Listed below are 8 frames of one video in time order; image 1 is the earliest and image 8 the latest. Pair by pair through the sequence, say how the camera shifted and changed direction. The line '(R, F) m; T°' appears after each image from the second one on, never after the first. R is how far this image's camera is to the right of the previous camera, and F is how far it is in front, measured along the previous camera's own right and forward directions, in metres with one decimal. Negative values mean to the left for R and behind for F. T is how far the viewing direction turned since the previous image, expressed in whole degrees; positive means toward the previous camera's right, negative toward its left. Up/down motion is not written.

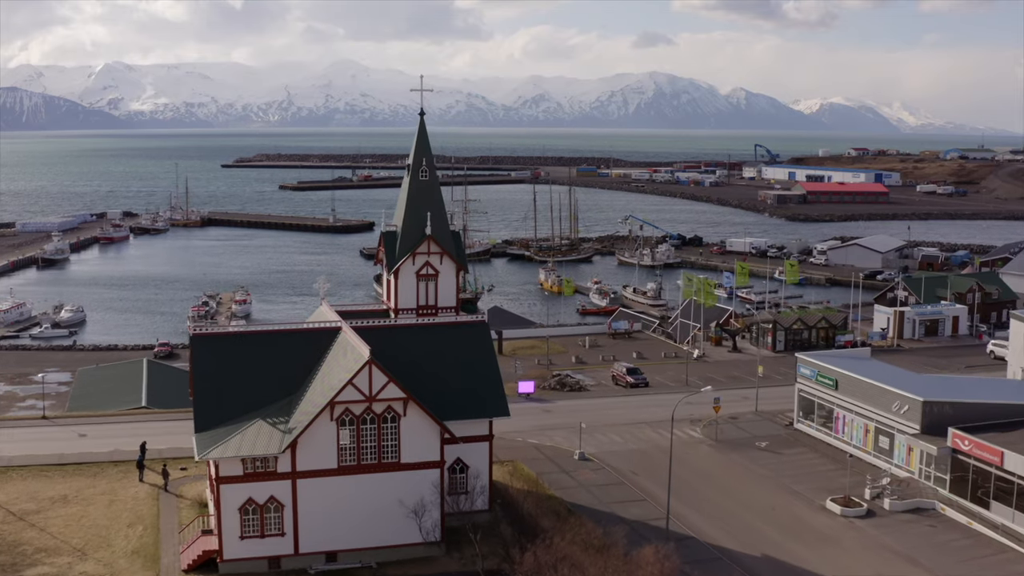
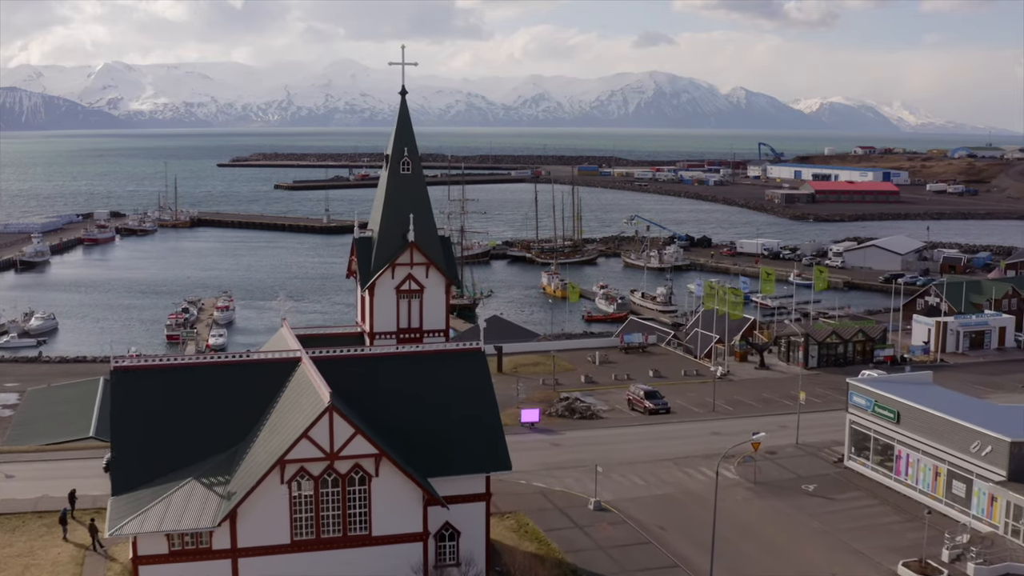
(0.0, +4.7) m; 0°
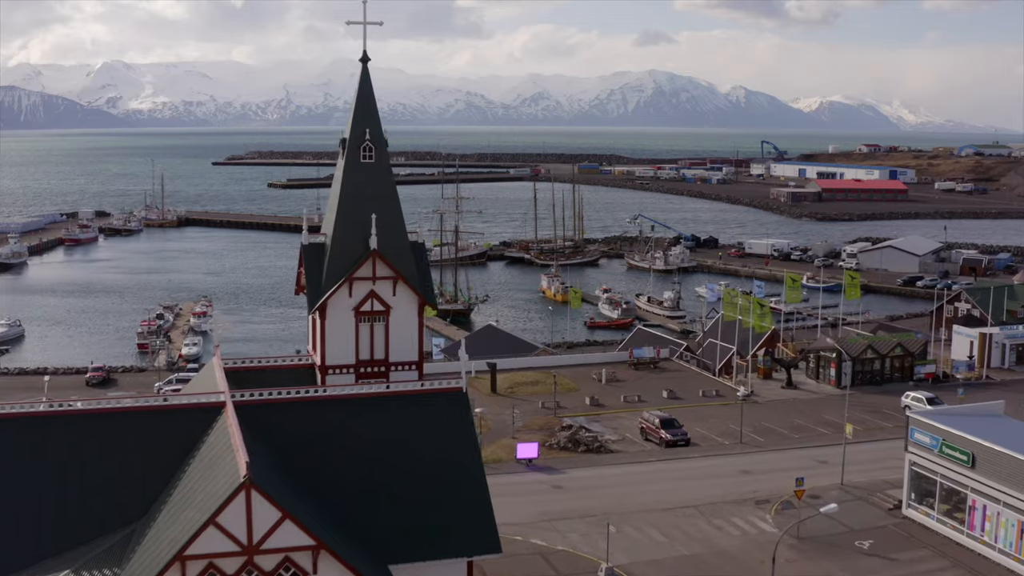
(+0.1, +4.5) m; 0°
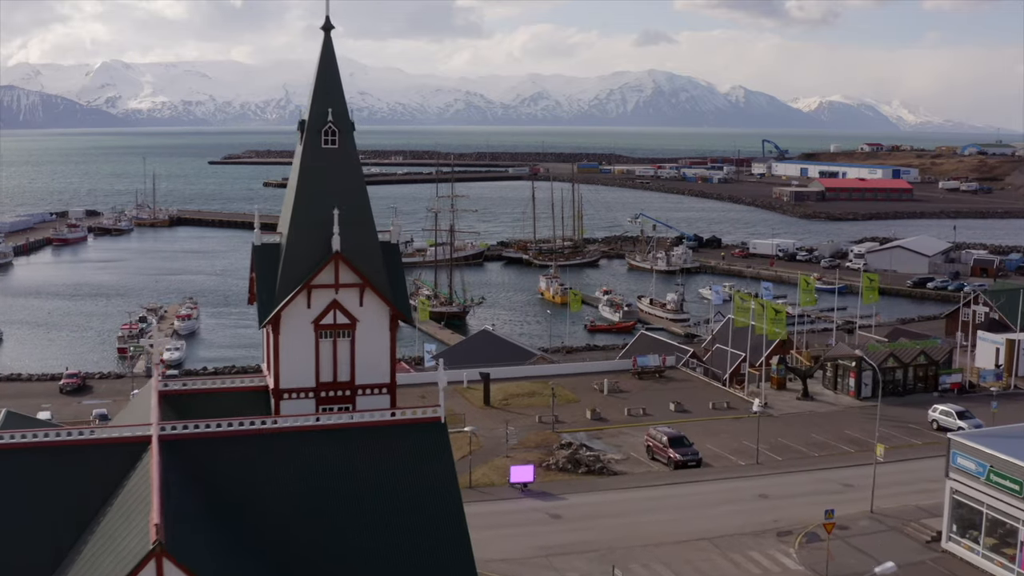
(+0.2, +2.5) m; 0°
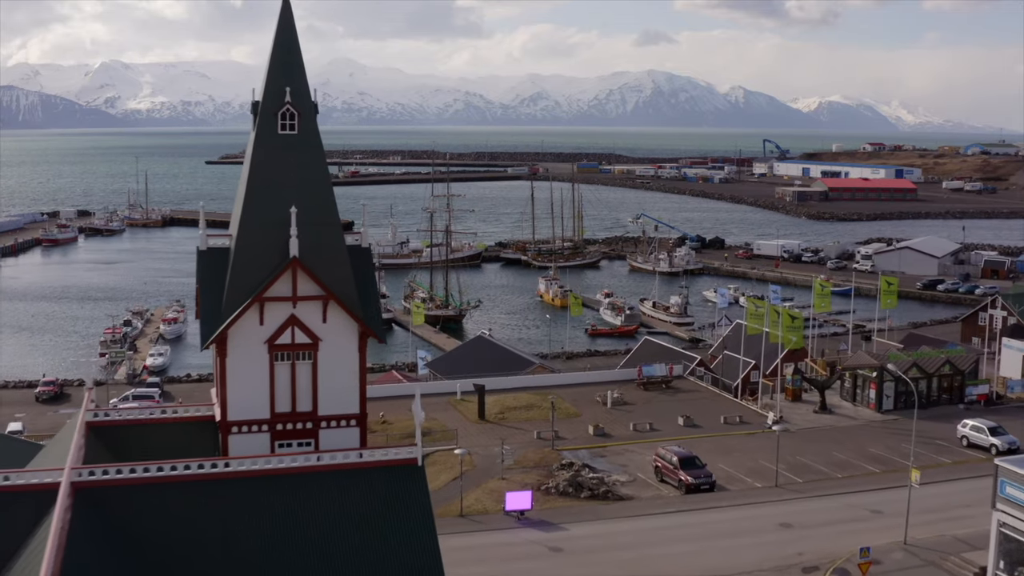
(+0.1, +2.2) m; 0°
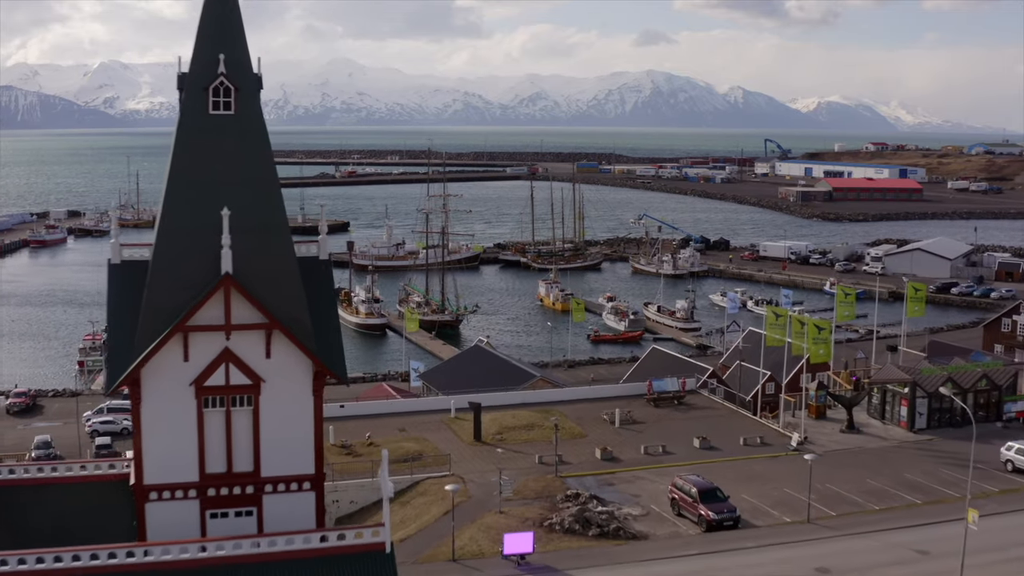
(0.0, +2.6) m; 0°
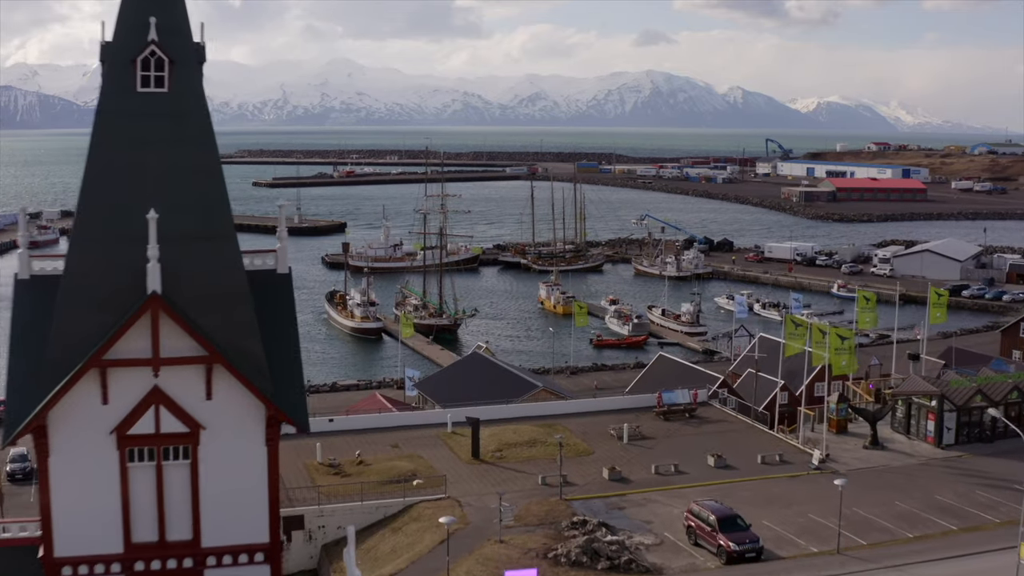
(0.0, +1.8) m; 0°
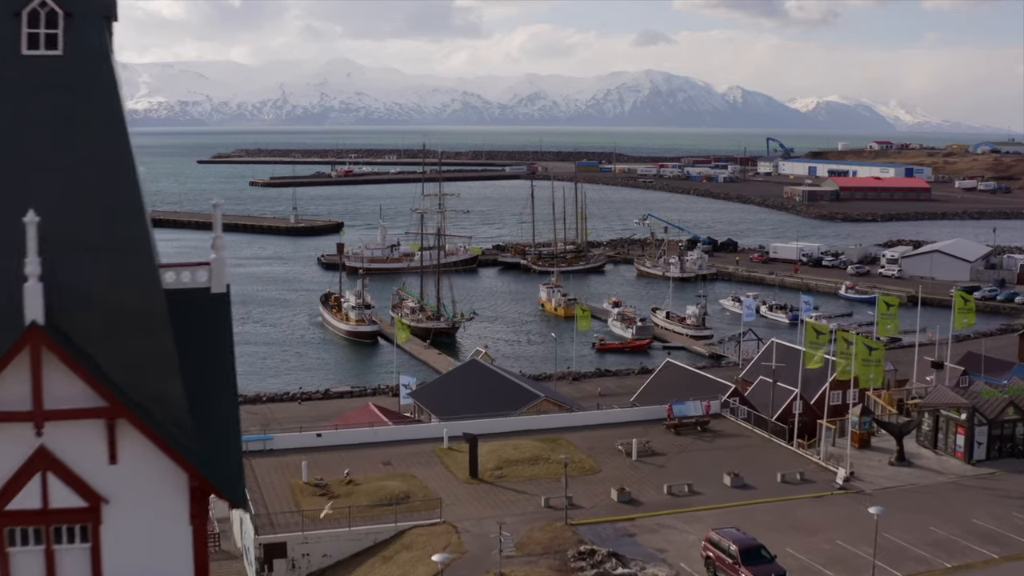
(0.0, +1.7) m; 0°
